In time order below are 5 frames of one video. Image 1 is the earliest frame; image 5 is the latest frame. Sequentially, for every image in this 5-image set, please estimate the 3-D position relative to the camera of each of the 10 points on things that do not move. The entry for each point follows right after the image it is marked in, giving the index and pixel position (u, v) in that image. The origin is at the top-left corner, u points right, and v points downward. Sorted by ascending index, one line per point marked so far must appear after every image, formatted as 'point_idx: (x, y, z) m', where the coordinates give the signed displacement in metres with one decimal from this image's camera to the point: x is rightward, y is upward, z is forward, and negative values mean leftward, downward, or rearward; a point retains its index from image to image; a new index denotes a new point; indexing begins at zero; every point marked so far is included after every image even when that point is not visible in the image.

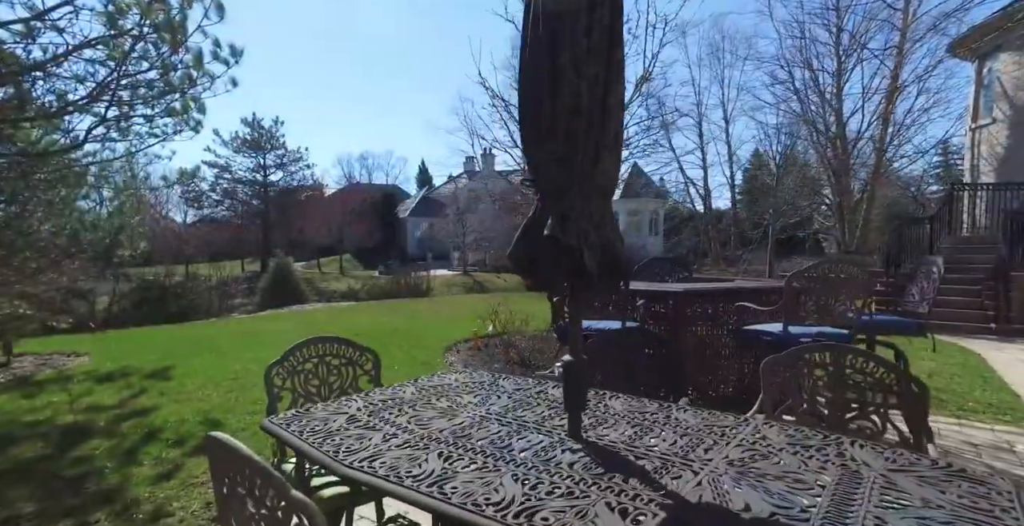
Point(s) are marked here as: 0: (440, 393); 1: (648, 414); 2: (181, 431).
0: (-0.3, -0.5, +2.3) m
1: (+0.5, -0.5, +1.9) m
2: (-2.6, -1.3, +4.3) m
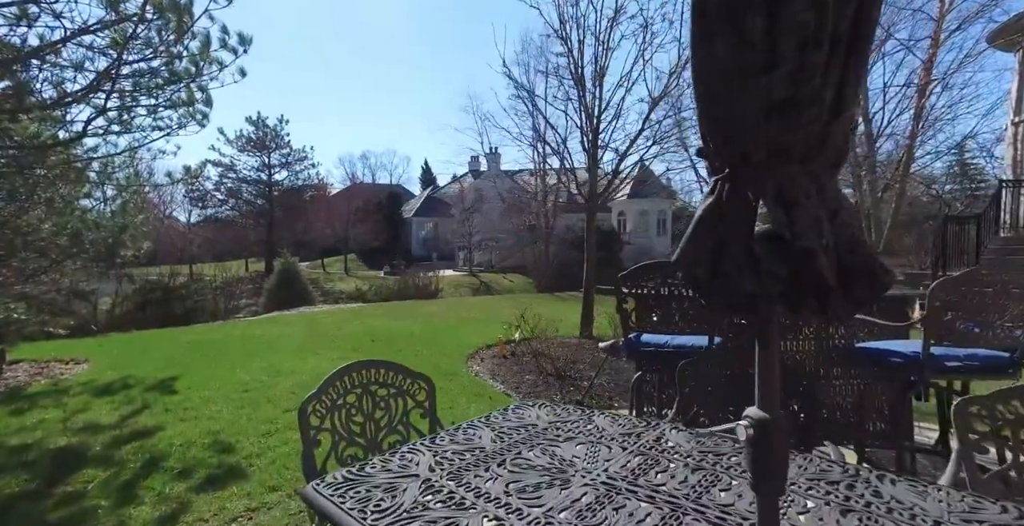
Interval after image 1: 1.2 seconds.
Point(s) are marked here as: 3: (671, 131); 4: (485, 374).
0: (0.0, -0.6, +1.7) m
1: (+0.8, -0.6, +1.3) m
2: (-2.3, -1.4, +3.8) m
3: (+2.5, +2.1, +8.3) m
4: (-0.3, -1.4, +6.8) m
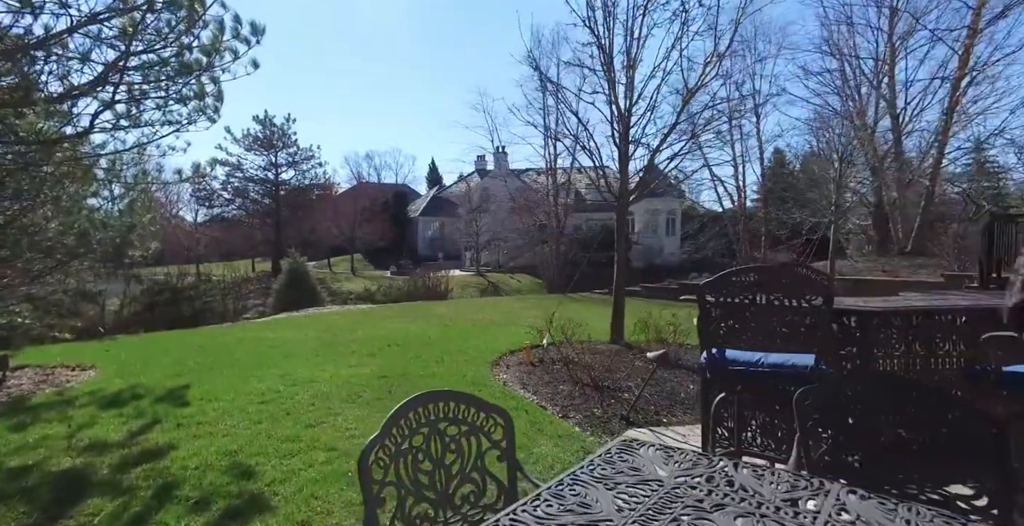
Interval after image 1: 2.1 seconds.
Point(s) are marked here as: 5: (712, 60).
0: (+0.4, -0.6, +1.3) m
1: (+1.1, -0.6, +0.9) m
2: (-1.9, -1.4, +3.4) m
3: (+2.9, +2.0, +7.9) m
4: (0.0, -1.4, +6.4) m
5: (+2.9, +2.9, +7.8) m
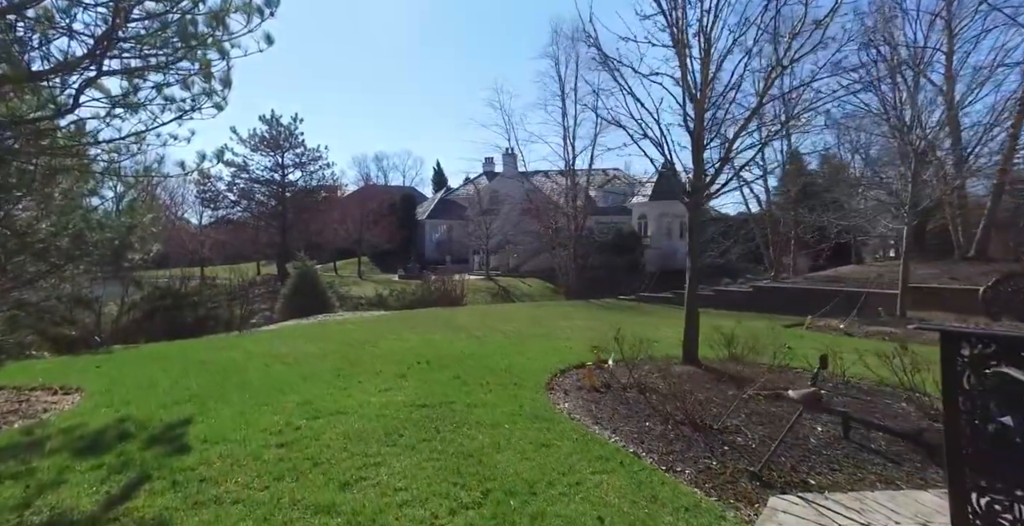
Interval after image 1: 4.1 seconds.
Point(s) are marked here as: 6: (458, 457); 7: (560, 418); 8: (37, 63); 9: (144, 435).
0: (+1.0, -0.6, +0.2) m
1: (+1.8, -0.6, -0.2) m
2: (-1.3, -1.4, +2.3) m
3: (+3.6, +2.0, +6.7) m
4: (+0.7, -1.5, +5.2) m
5: (+3.6, +2.8, +6.6) m
6: (-0.4, -1.5, +4.1) m
7: (+0.5, -1.5, +5.1) m
8: (-3.8, +1.7, +4.1) m
9: (-3.1, -1.4, +4.4) m
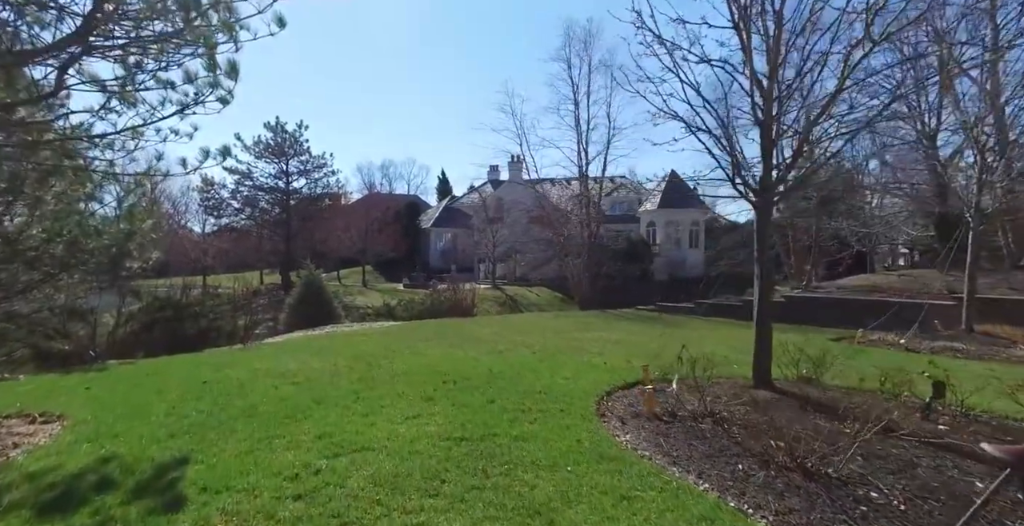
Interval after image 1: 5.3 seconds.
0: (+1.5, -0.6, -0.6) m
1: (+2.2, -0.6, -1.0) m
2: (-0.8, -1.5, +1.4) m
3: (+4.0, +1.9, +5.9) m
4: (+1.2, -1.6, +4.4) m
5: (+4.1, +2.7, +5.9) m
6: (+0.1, -1.5, +3.2) m
7: (+0.9, -1.6, +4.3) m
8: (-3.3, +1.7, +3.4) m
9: (-2.6, -1.5, +3.6) m
